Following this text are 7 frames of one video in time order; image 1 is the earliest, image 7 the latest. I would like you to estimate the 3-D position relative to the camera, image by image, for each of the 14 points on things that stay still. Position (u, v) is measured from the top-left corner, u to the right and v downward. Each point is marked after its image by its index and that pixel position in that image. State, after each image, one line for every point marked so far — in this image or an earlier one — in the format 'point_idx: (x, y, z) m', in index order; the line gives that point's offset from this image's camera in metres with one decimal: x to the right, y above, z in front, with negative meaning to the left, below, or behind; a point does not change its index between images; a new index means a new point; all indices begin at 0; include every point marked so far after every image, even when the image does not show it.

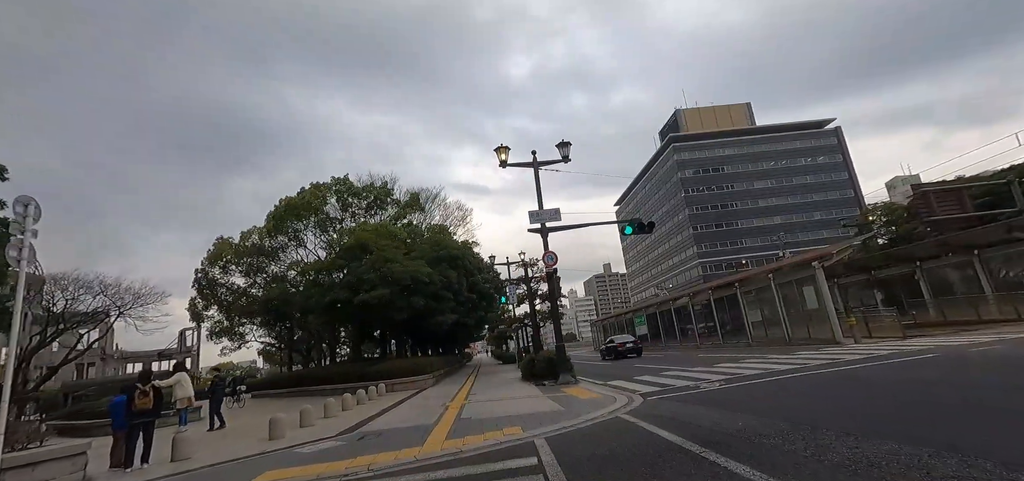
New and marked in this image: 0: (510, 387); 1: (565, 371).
0: (0.0, -5.1, +16.4) m
1: (+1.8, -4.4, +16.1) m
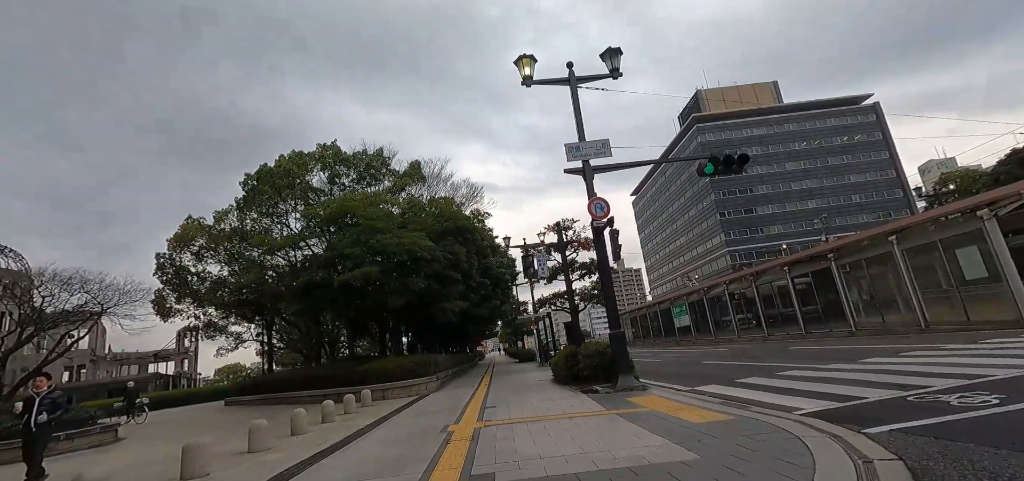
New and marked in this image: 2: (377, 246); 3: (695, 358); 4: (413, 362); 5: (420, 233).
0: (+0.8, -3.7, +11.1) m
1: (+2.6, -3.0, +10.8) m
2: (-5.3, -0.2, +18.5) m
3: (+7.2, -4.6, +18.6) m
4: (-3.8, -4.6, +18.1) m
5: (-3.8, +0.3, +19.9) m
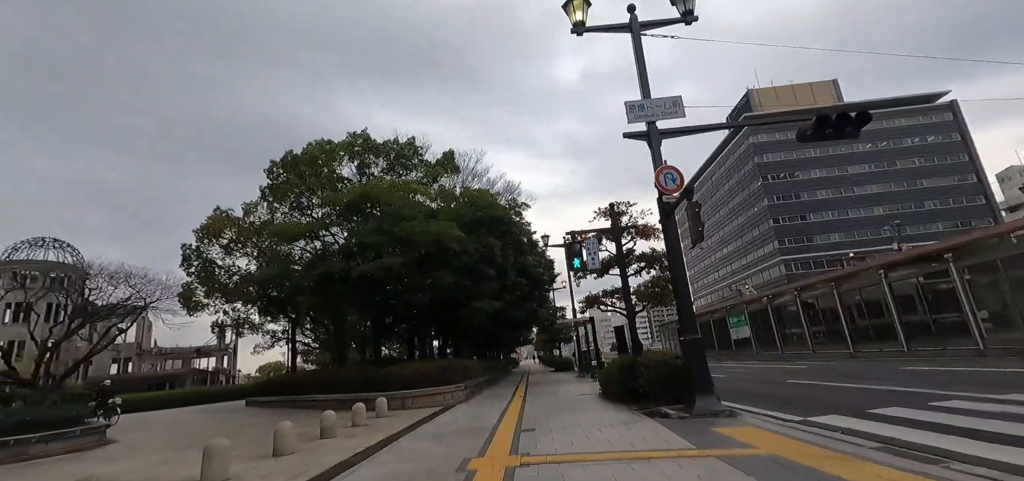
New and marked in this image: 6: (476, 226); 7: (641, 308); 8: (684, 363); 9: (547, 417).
0: (+1.6, -3.3, +8.6) m
1: (+3.4, -2.6, +8.2) m
2: (-3.9, +0.2, +16.5) m
3: (+8.5, -4.4, +15.6) m
4: (-2.5, -4.2, +15.9) m
5: (-2.3, +0.7, +17.7) m
6: (-1.5, +0.6, +19.4) m
7: (+3.4, -1.8, +12.6) m
8: (+3.1, -2.2, +8.7) m
9: (+0.7, -3.5, +9.3) m
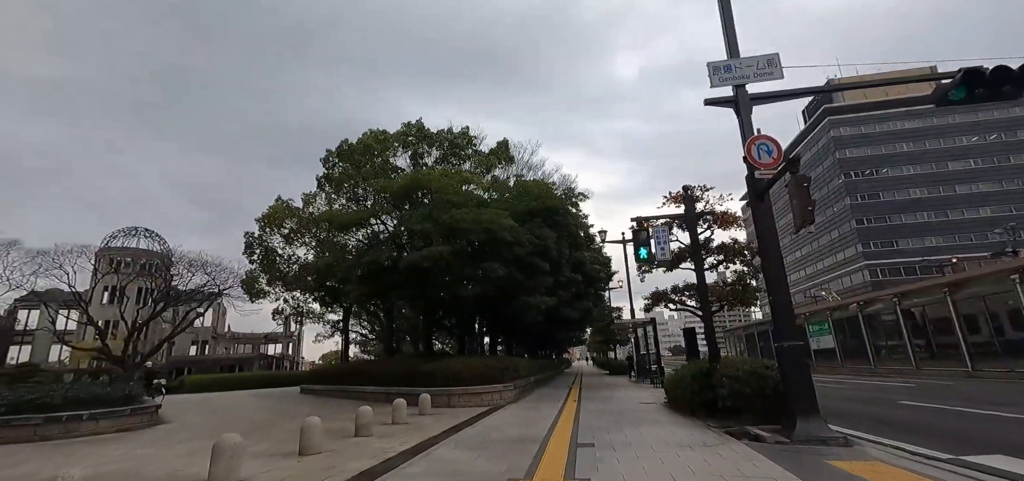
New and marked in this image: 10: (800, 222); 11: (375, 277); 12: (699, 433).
0: (+2.4, -3.0, +7.2) m
1: (+4.2, -2.4, +6.6) m
2: (-2.0, +0.6, +15.7) m
3: (+10.0, -4.3, +13.3) m
4: (-0.8, -3.9, +15.0) m
5: (-0.3, +1.0, +16.7) m
6: (+0.7, +0.9, +18.2) m
7: (+4.7, -1.6, +11.0) m
8: (+4.0, -2.0, +7.1) m
9: (+1.6, -3.2, +8.0) m
10: (+3.9, +0.3, +6.3) m
11: (-4.9, -1.3, +17.1) m
12: (+2.9, -3.0, +7.4) m
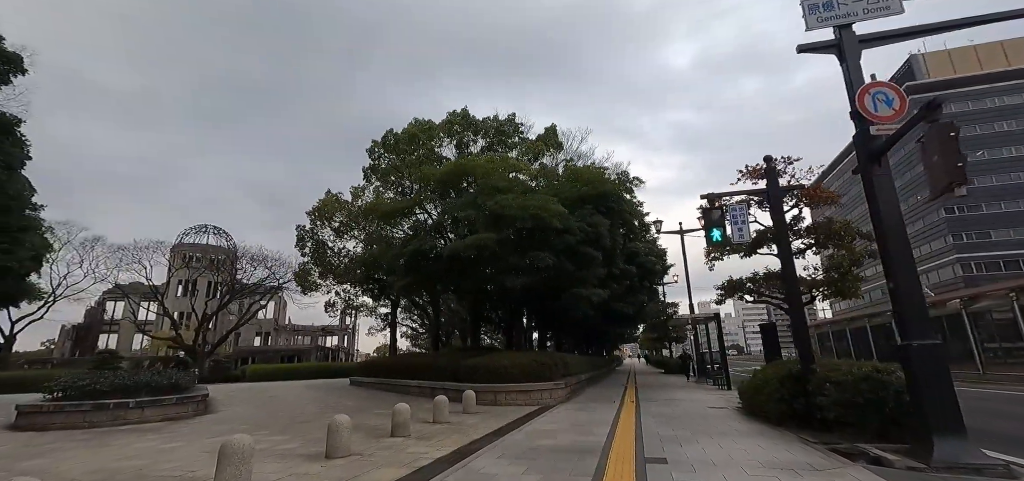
0: (+3.1, -2.7, +5.9) m
1: (+4.8, -2.0, +5.1) m
2: (-0.5, +1.0, +14.8) m
3: (+11.3, -3.9, +11.3) m
4: (+0.7, -3.5, +14.0) m
5: (+1.3, +1.4, +15.6) m
6: (+2.5, +1.3, +17.0) m
7: (+5.7, -1.2, +9.4) m
8: (+4.6, -1.7, +5.6) m
9: (+2.4, -2.9, +6.8) m
10: (+4.4, +0.6, +4.9) m
11: (-3.2, -0.9, +16.5) m
12: (+3.6, -2.7, +6.0) m
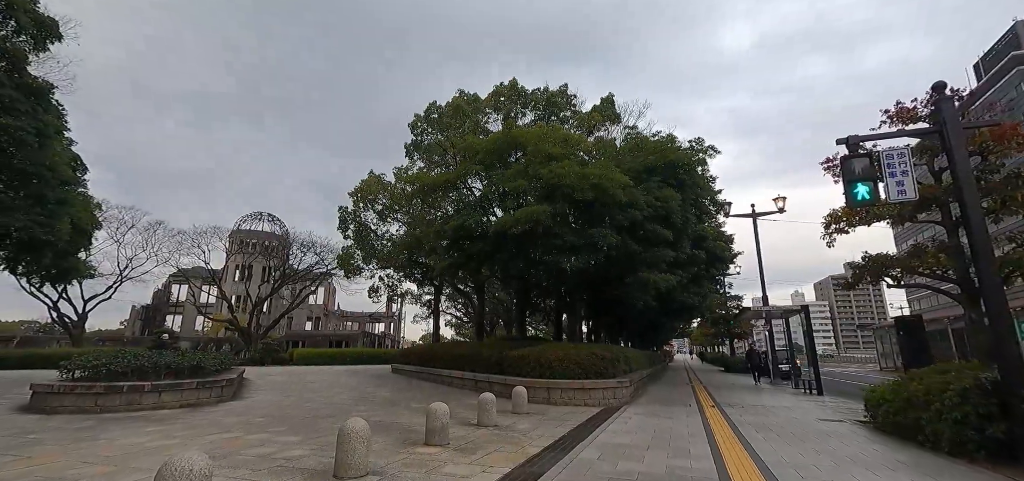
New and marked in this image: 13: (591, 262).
0: (+3.8, -2.2, +3.8) m
1: (+5.3, -1.6, +2.8) m
2: (+1.0, +1.7, +12.9) m
3: (+12.4, -3.4, +8.4) m
4: (+2.1, -2.8, +12.0) m
5: (+2.9, +2.1, +13.6) m
6: (+4.2, +2.0, +14.9) m
7: (+6.7, -0.7, +7.0) m
8: (+5.3, -1.2, +3.4) m
9: (+3.1, -2.4, +4.8) m
10: (+5.0, +1.0, +2.6) m
11: (-1.6, -0.2, +14.9) m
12: (+4.3, -2.2, +3.9) m
13: (+2.3, -0.7, +13.8) m
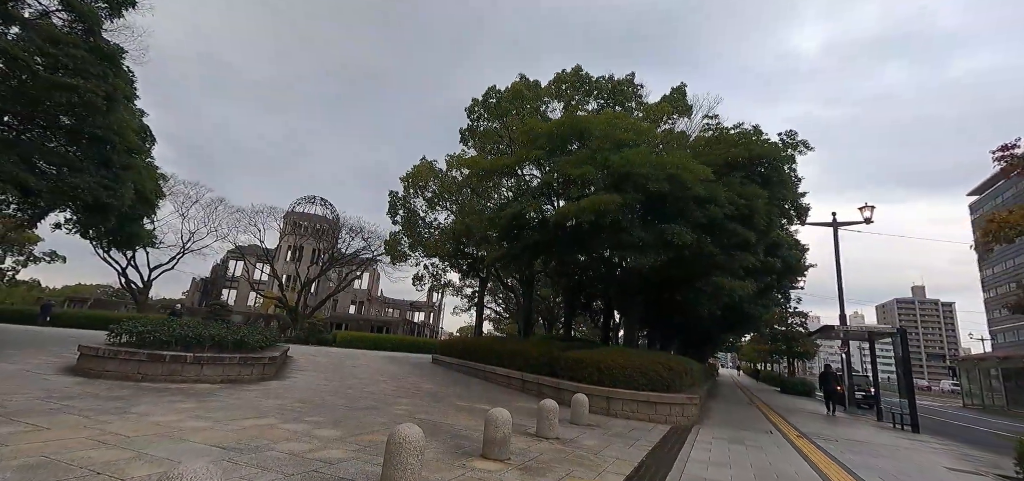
0: (+4.4, -2.2, +2.5) m
1: (+5.9, -1.7, +1.3) m
2: (+2.7, +1.8, +11.7) m
3: (+13.3, -4.0, +6.2) m
4: (+3.3, -2.8, +10.8) m
5: (+4.6, +2.1, +12.2) m
6: (+6.0, +2.0, +13.4) m
7: (+7.7, -0.9, +5.4) m
8: (+5.9, -1.3, +1.8) m
9: (+3.8, -2.4, +3.5) m
10: (+5.7, +0.9, +1.1) m
11: (+0.2, +0.1, +13.9) m
12: (+4.9, -2.2, +2.5) m
13: (+3.8, -0.6, +12.5) m
